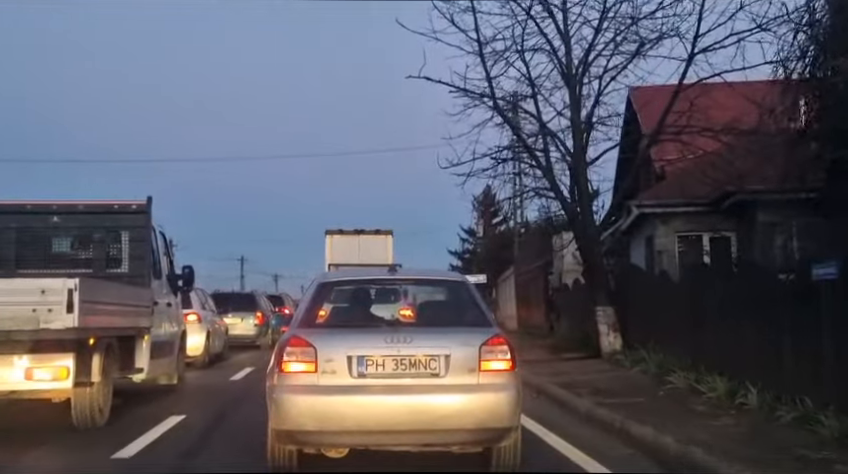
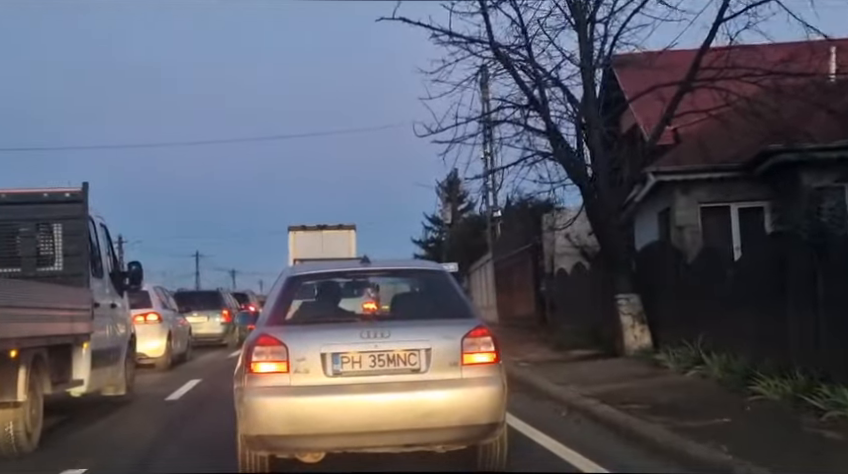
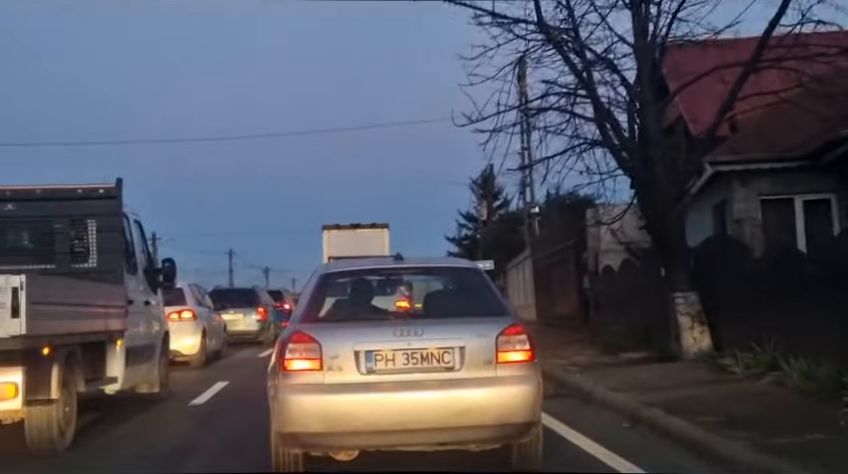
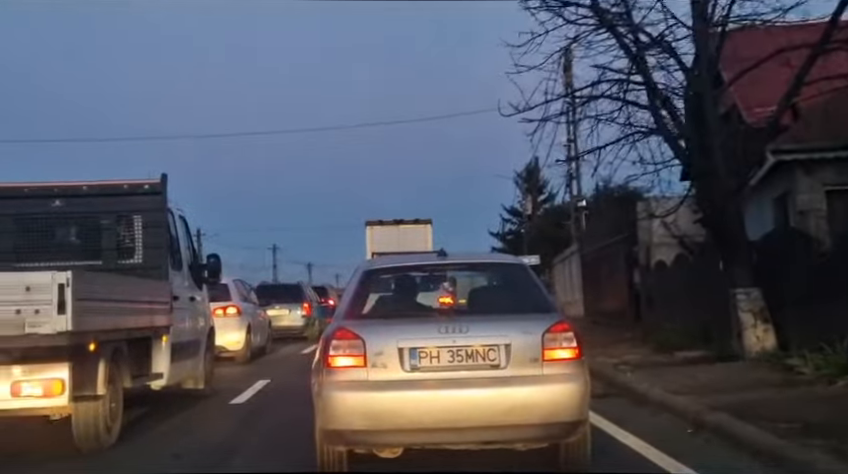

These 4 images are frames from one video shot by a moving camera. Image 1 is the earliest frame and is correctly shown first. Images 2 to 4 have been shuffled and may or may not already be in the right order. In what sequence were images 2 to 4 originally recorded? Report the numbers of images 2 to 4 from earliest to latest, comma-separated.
2, 3, 4
